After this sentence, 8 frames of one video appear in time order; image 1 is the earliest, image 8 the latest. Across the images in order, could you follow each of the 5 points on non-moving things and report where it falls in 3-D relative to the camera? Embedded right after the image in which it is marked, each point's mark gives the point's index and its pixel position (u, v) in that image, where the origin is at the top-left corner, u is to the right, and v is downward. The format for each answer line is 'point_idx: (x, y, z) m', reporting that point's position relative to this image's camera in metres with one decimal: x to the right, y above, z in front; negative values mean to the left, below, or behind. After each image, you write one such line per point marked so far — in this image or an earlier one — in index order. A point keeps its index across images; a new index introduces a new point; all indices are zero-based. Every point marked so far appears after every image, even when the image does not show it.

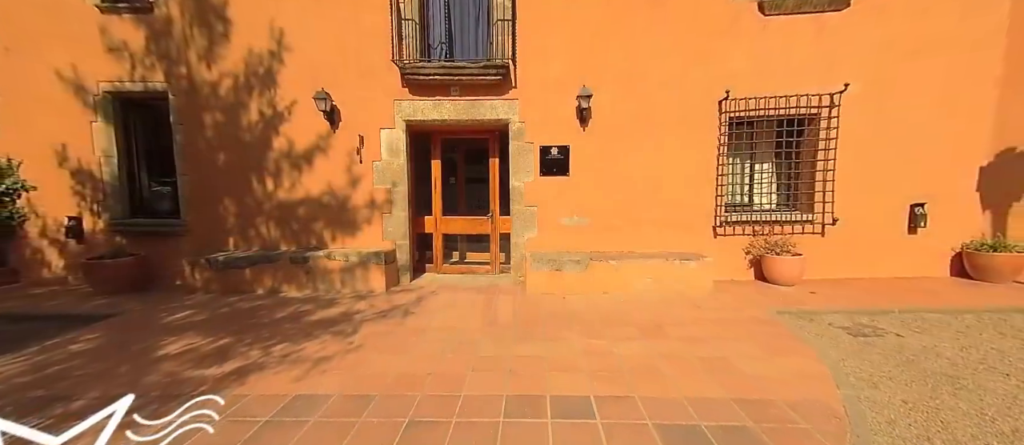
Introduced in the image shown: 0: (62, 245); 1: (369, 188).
0: (-6.3, -0.3, +5.1) m
1: (-2.0, +0.5, +5.1) m
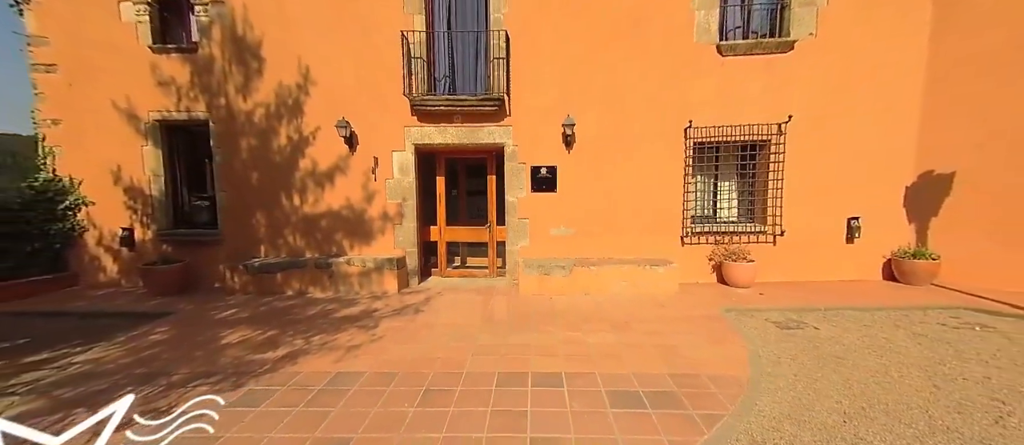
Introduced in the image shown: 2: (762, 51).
0: (-6.4, -0.5, +5.8) m
1: (-2.1, +0.3, +5.8) m
2: (+3.6, +2.5, +5.2) m
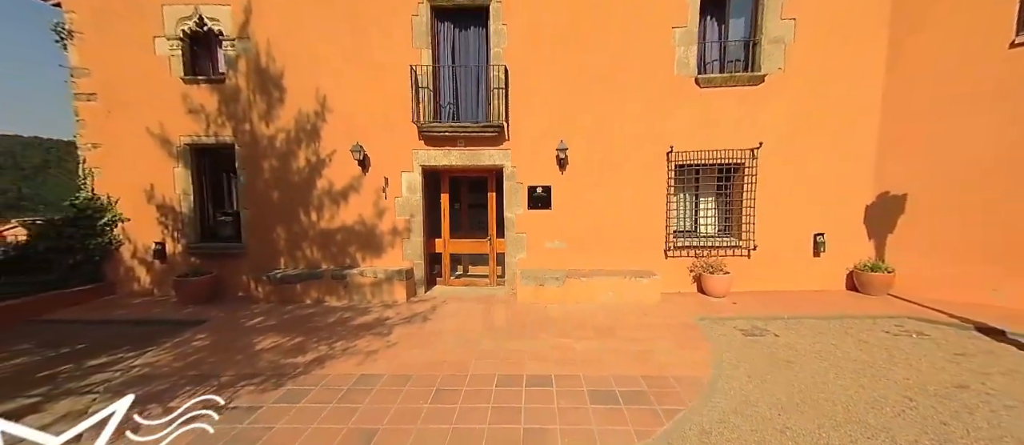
0: (-6.4, -0.7, +6.4) m
1: (-2.1, +0.1, +6.4) m
2: (+3.6, +2.2, +5.8) m
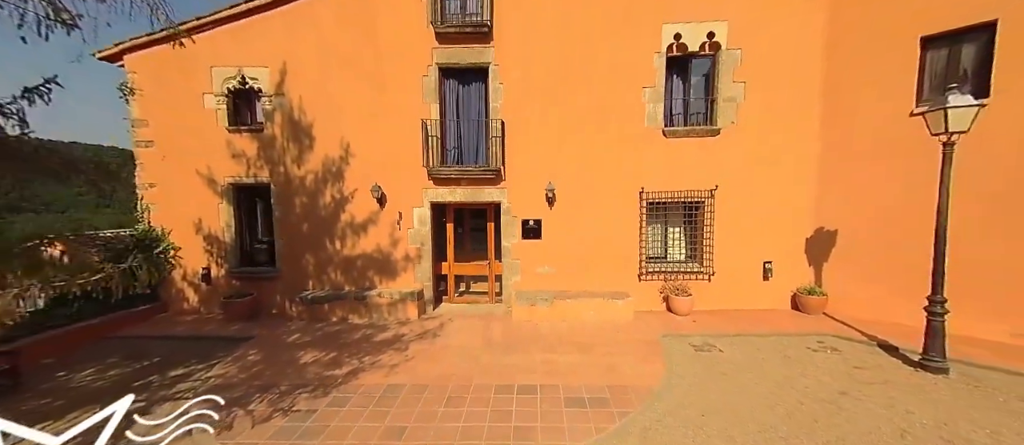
0: (-6.5, -1.3, +7.4) m
1: (-2.2, -0.5, +7.4) m
2: (+3.5, +1.7, +6.8) m
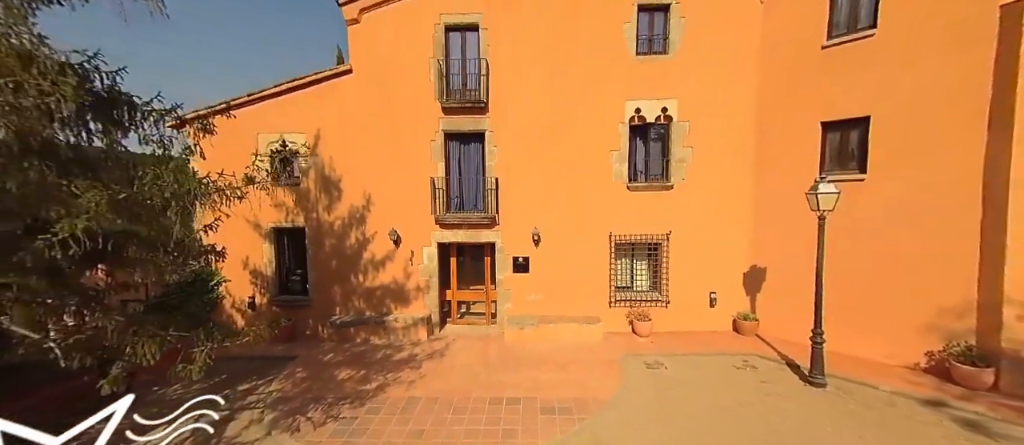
0: (-6.7, -2.2, +8.9) m
1: (-2.4, -1.4, +9.0) m
2: (+3.3, +0.8, +8.3) m
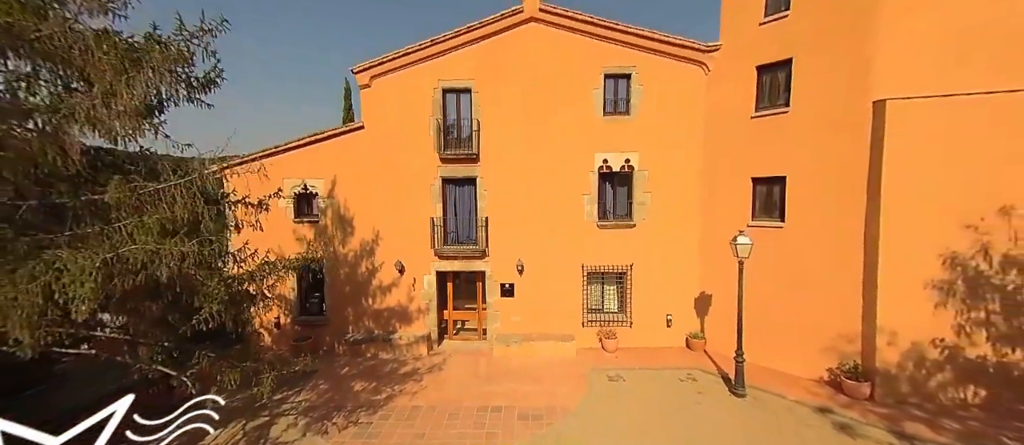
0: (-7.0, -3.1, +10.4) m
1: (-2.7, -2.3, +10.5) m
2: (+3.0, -0.1, +9.8) m
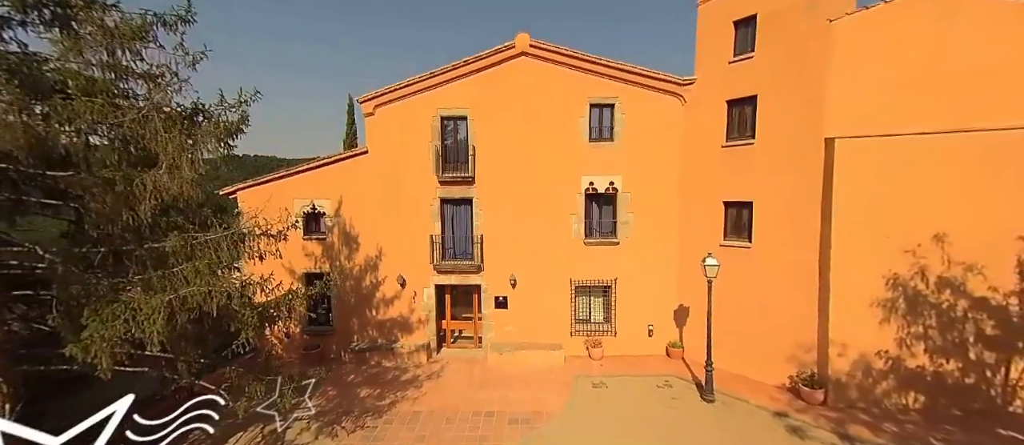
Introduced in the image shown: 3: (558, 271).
0: (-7.2, -3.7, +11.2) m
1: (-2.9, -2.8, +11.3) m
2: (+2.8, -0.6, +10.6) m
3: (+1.4, -1.5, +10.9) m
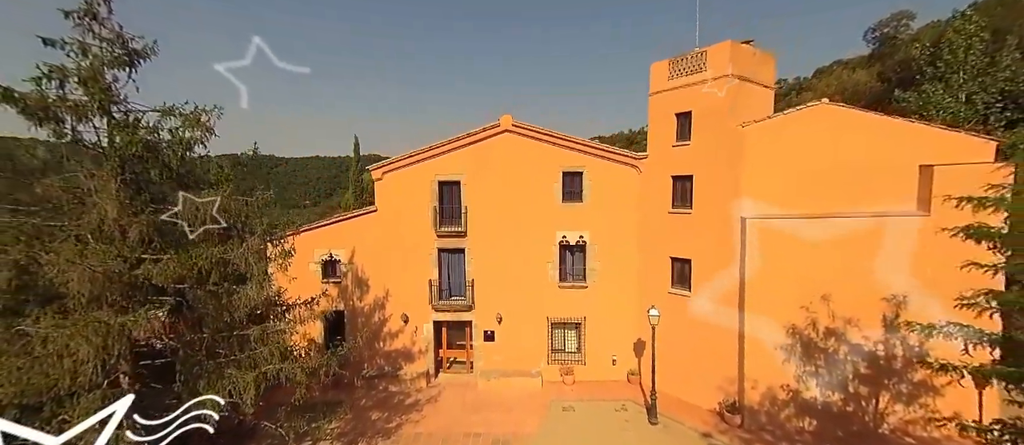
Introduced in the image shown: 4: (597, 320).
0: (-7.7, -5.3, +13.2) m
1: (-3.4, -4.5, +13.3) m
2: (+2.3, -2.3, +12.7) m
3: (+0.9, -3.1, +12.9) m
4: (+3.0, -3.5, +12.7) m
